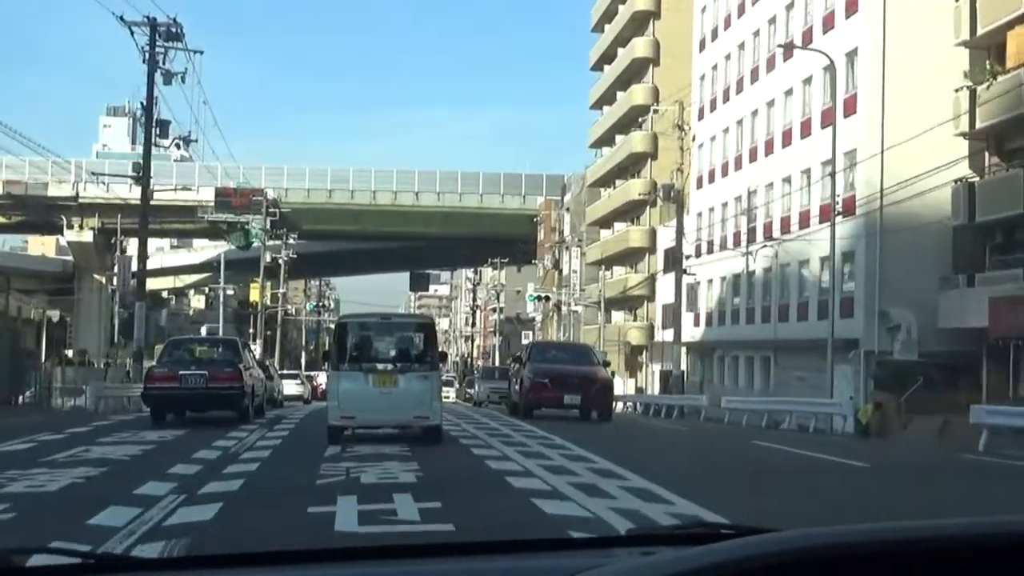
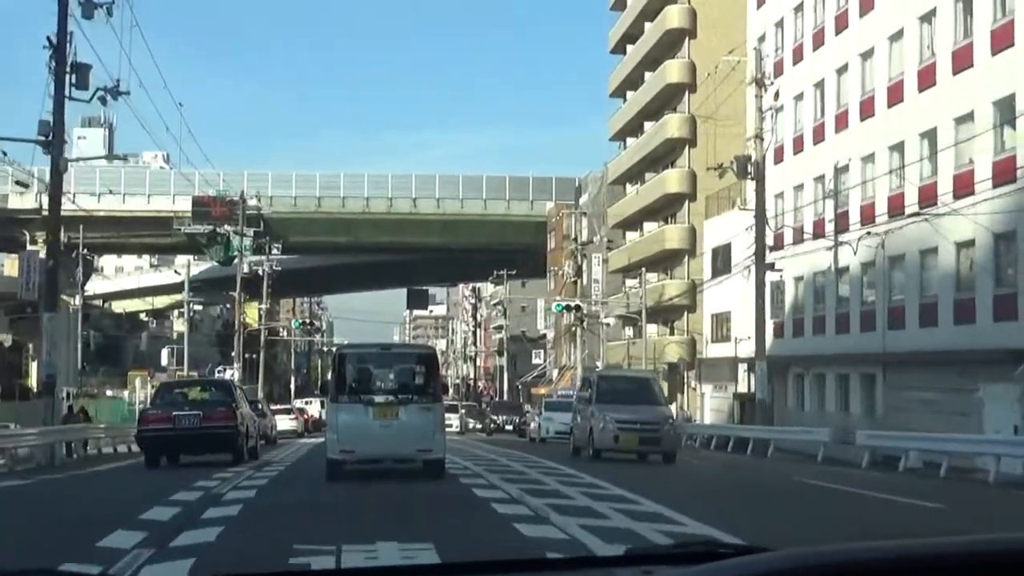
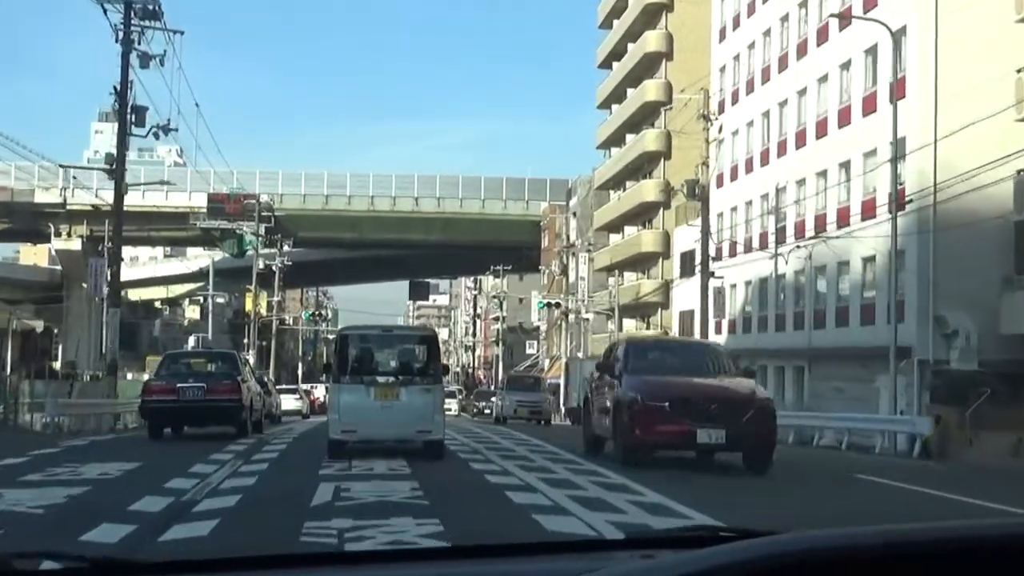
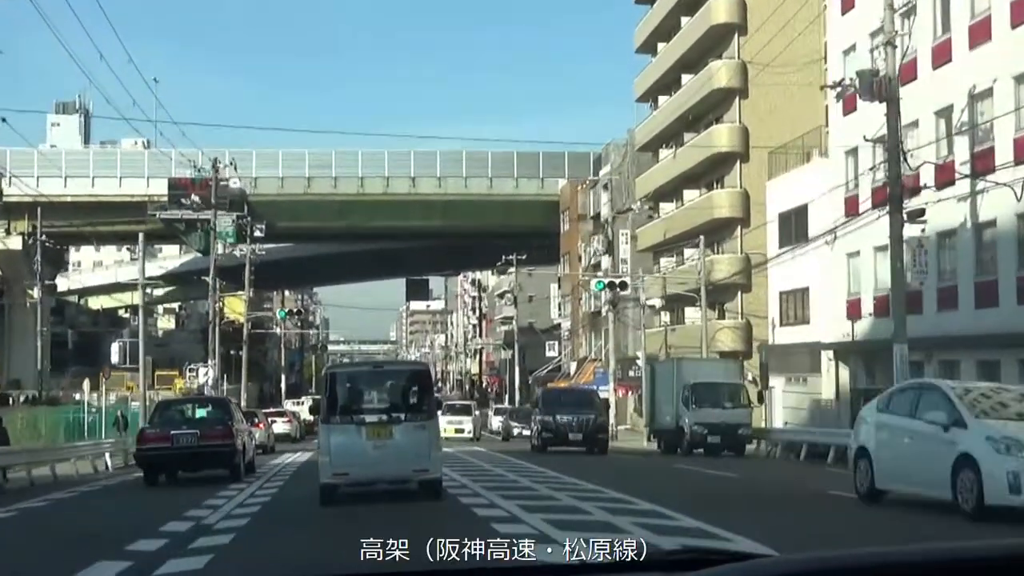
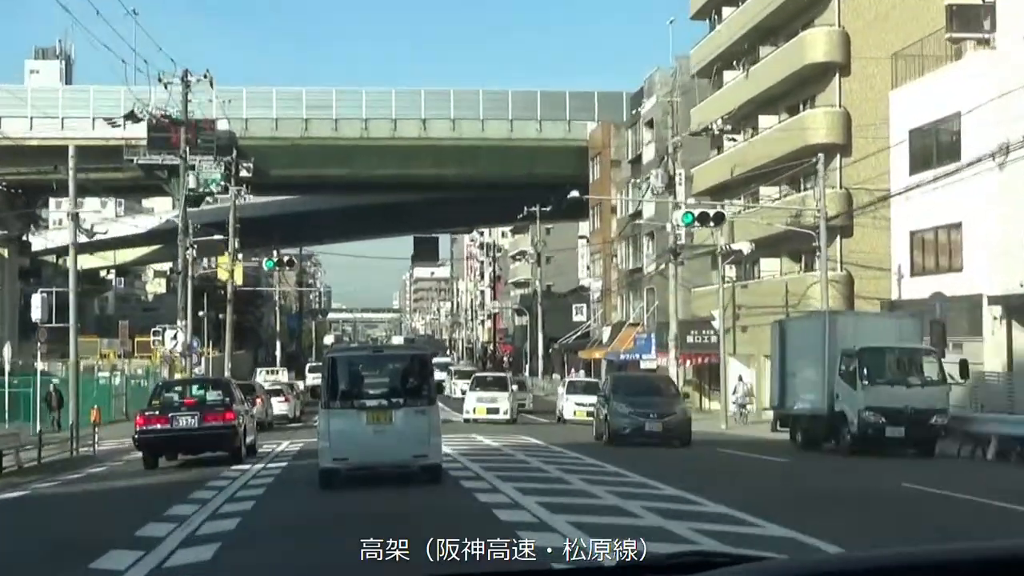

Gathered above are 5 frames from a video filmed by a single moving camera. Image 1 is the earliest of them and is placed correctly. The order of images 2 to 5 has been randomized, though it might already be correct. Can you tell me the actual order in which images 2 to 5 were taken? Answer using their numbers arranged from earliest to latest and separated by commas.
3, 2, 4, 5
